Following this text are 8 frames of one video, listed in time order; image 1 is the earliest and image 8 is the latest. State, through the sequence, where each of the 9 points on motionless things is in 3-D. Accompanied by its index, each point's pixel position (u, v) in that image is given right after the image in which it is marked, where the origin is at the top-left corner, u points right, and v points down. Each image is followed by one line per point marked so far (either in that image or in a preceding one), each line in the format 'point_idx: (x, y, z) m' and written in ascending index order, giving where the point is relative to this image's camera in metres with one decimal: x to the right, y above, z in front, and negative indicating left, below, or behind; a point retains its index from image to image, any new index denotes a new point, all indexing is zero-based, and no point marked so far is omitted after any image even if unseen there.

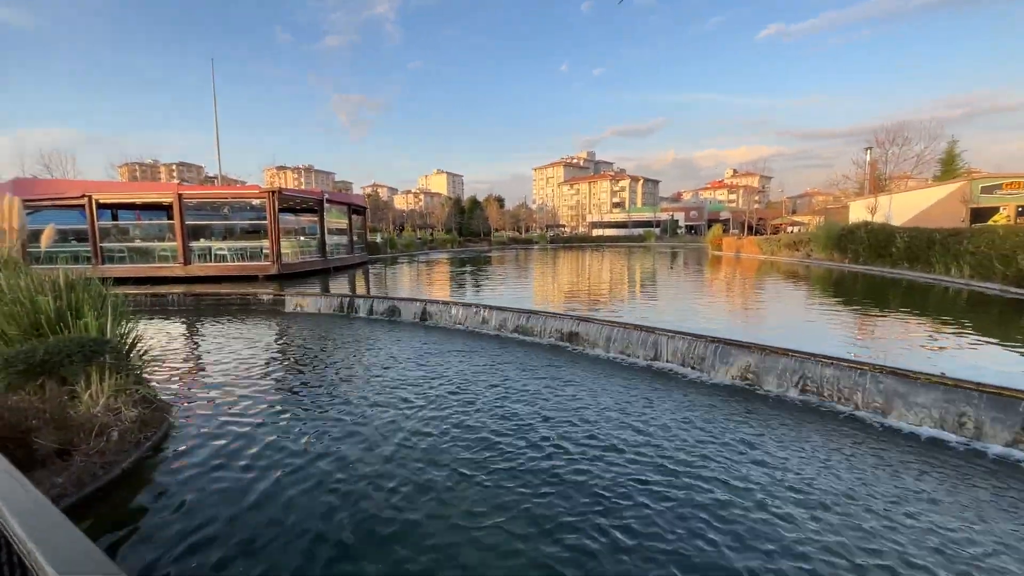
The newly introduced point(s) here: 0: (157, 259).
0: (-10.0, +0.8, +13.5) m
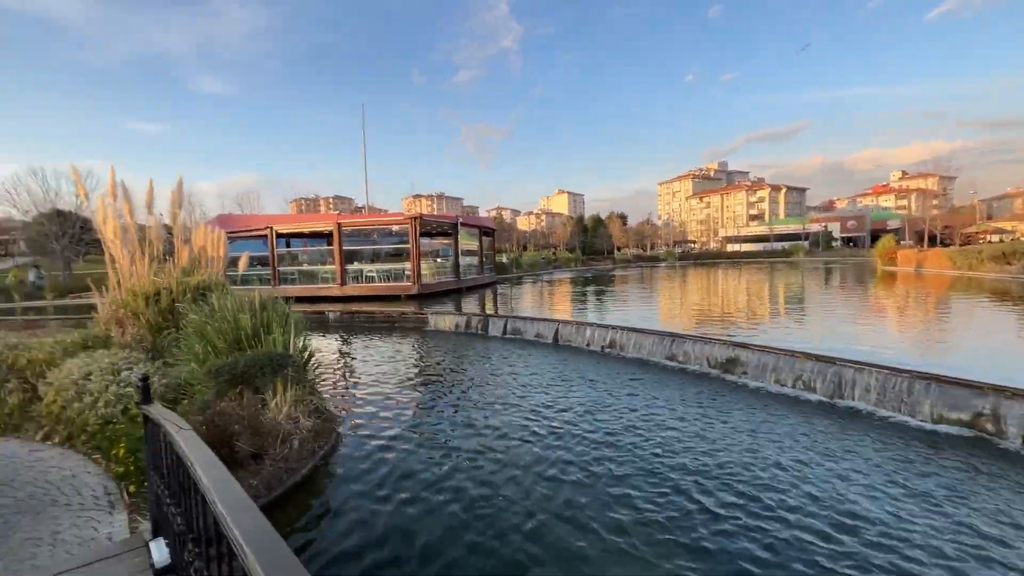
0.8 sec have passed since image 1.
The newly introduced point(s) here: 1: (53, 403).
0: (-6.1, +0.3, +15.3) m
1: (-4.2, -1.1, +4.4) m
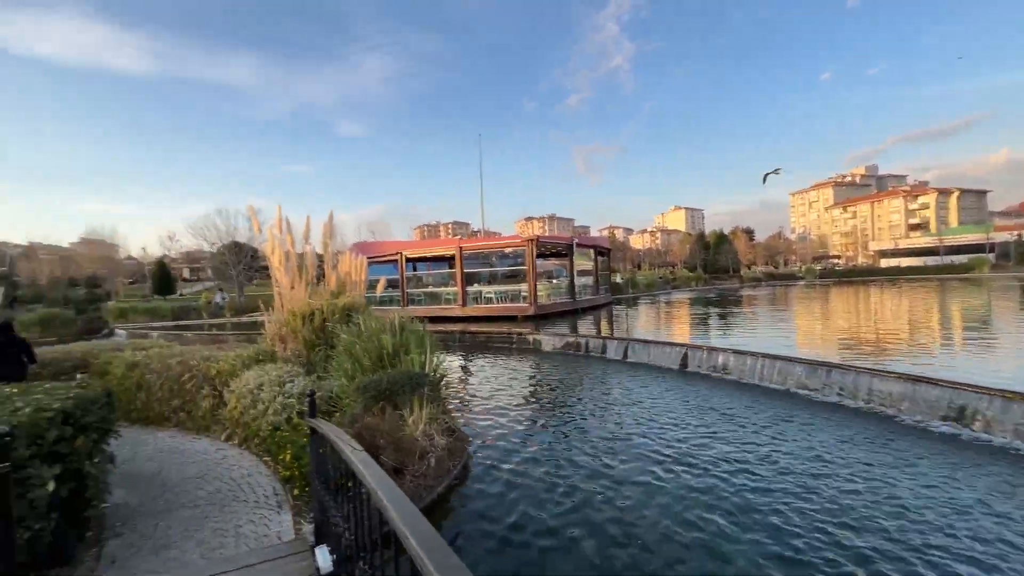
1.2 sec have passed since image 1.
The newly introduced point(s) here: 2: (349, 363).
0: (-2.3, -0.4, +16.2) m
1: (-2.9, -1.3, +5.1) m
2: (-1.6, -0.7, +4.6) m
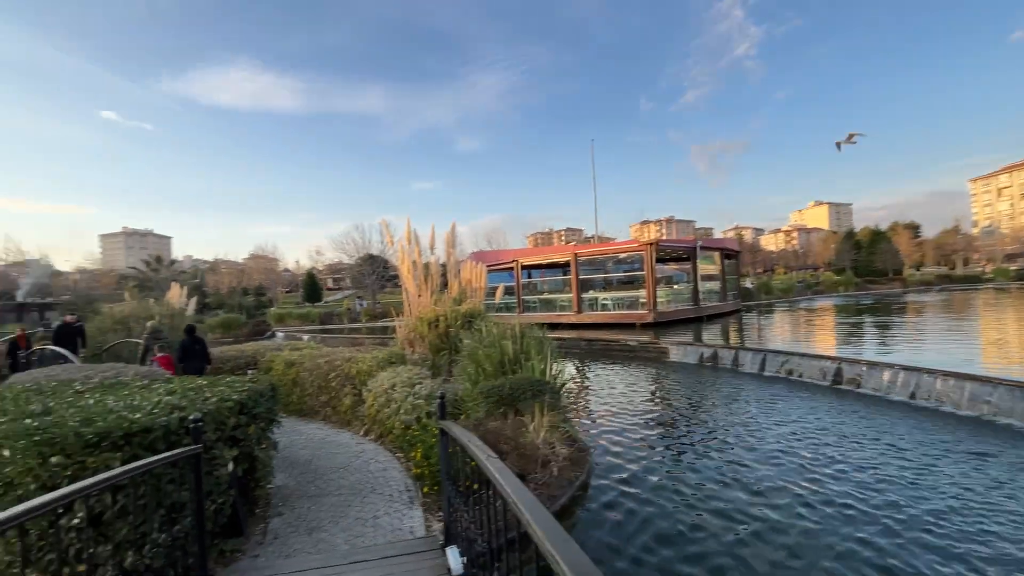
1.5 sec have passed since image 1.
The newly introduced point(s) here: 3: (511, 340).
0: (+1.6, -0.7, +16.2) m
1: (-1.6, -1.4, +5.5) m
2: (-0.4, -0.8, +4.8) m
3: (0.0, -0.5, +4.8) m
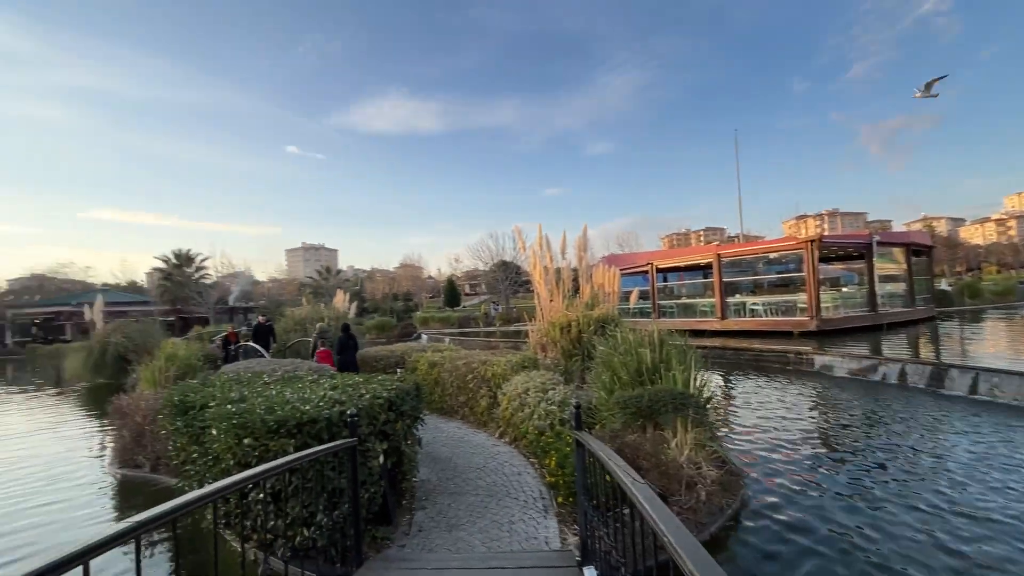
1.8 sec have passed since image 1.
0: (+5.9, -0.8, +15.0) m
1: (-0.1, -1.4, +5.6) m
2: (+0.9, -0.8, +4.6) m
3: (+1.3, -0.6, +4.5) m
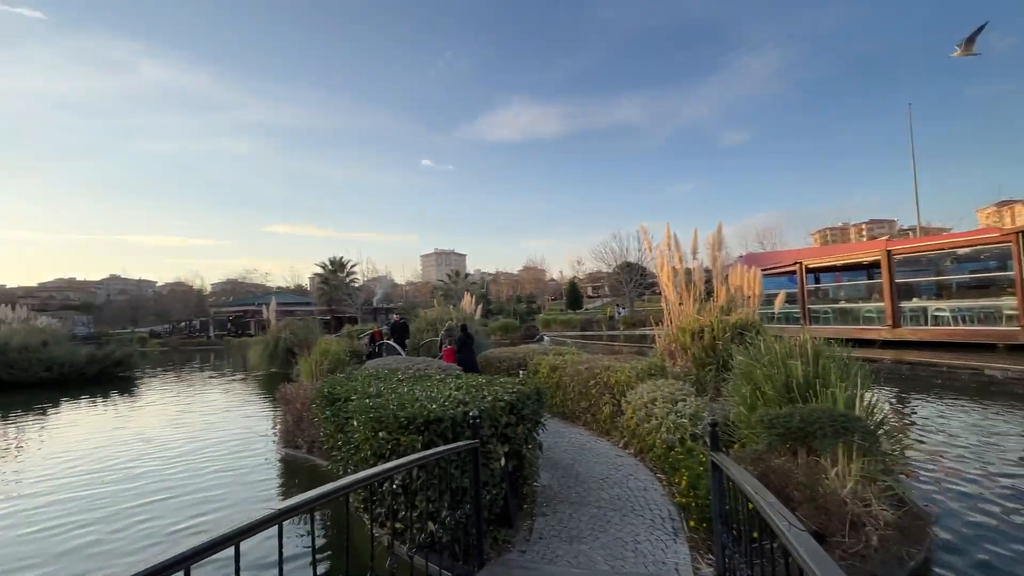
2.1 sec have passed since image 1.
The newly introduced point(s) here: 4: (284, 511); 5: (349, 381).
0: (+9.5, -0.9, +12.9) m
1: (+1.3, -1.5, +5.3) m
2: (+2.0, -0.9, +4.1) m
3: (+2.3, -0.6, +3.9) m
4: (-0.7, -0.7, +1.5) m
5: (-1.7, -0.9, +4.9) m
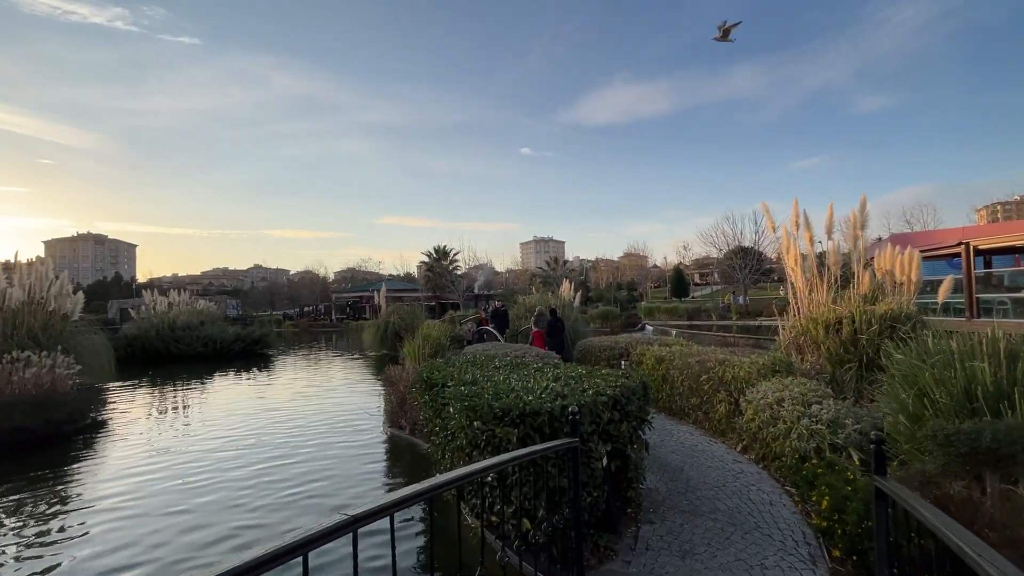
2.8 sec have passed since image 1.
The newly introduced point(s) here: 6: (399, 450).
0: (+11.9, -0.5, +10.5) m
1: (+2.4, -1.3, +4.7) m
2: (+2.8, -0.8, +3.3) m
3: (+3.1, -0.5, +3.1) m
4: (-0.4, -0.7, +1.4) m
5: (-0.7, -0.8, +4.8) m
6: (-1.5, -2.1, +6.2) m
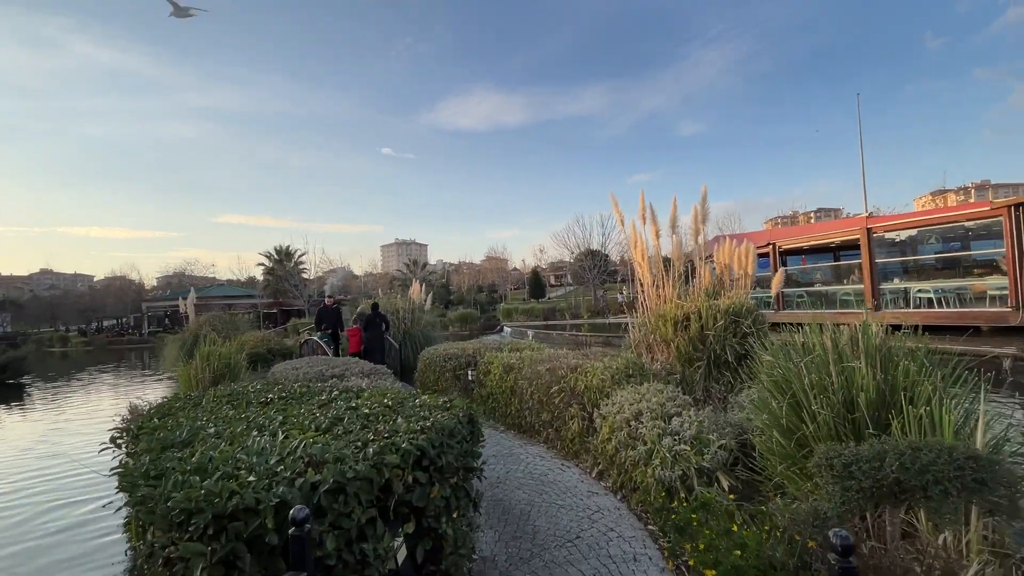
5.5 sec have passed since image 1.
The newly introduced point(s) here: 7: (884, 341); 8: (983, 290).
0: (+8.3, -0.4, +12.1) m
1: (+0.8, -1.2, +3.9) m
2: (+1.6, -0.7, +2.7) m
3: (+1.9, -0.4, +2.5) m
4: (-1.0, -0.6, 0.0) m
5: (-2.2, -0.8, +3.2) m
6: (-3.3, -2.1, +4.3) m
7: (+2.2, -0.3, +2.9) m
8: (+9.7, -0.1, +9.8) m
